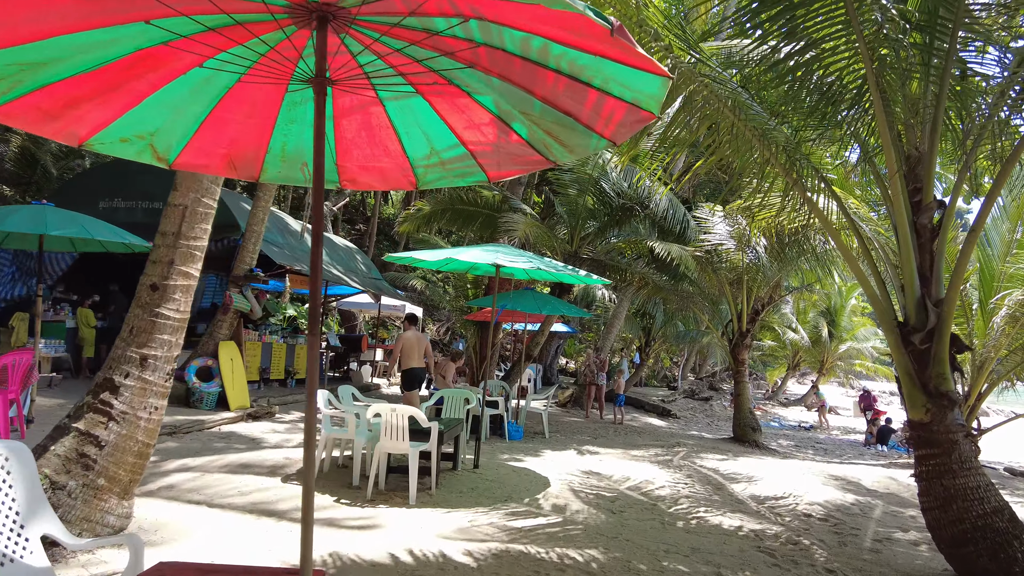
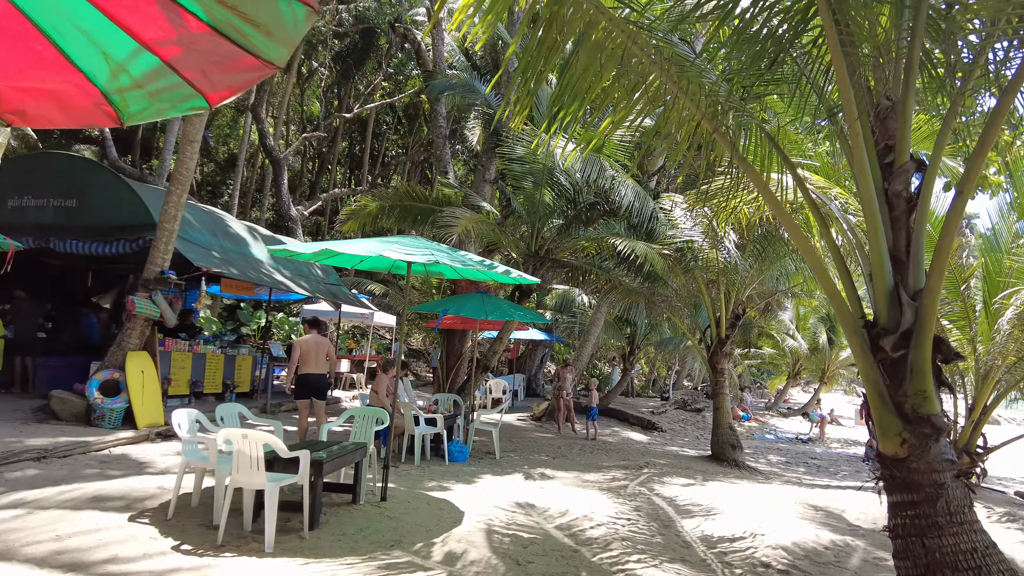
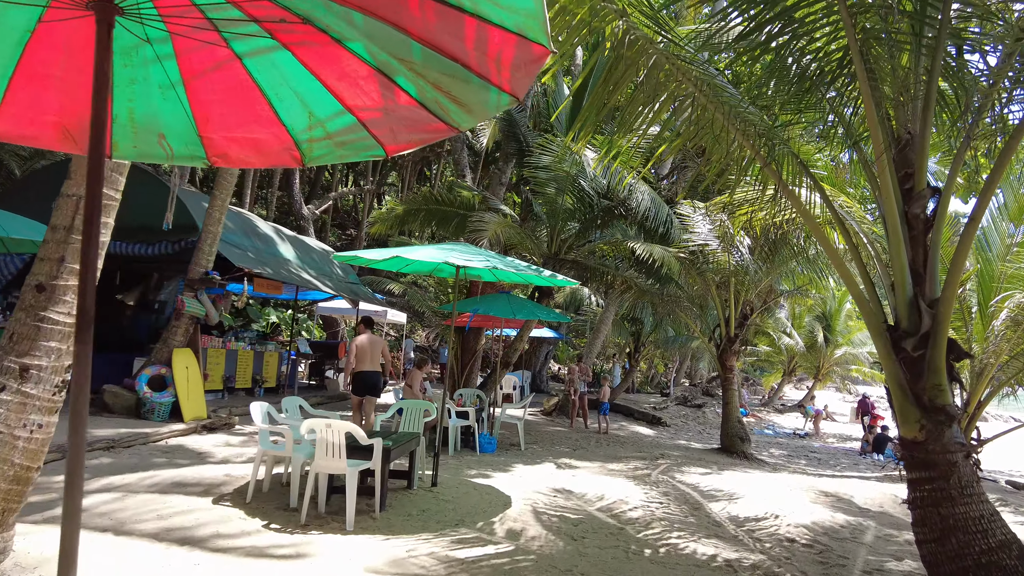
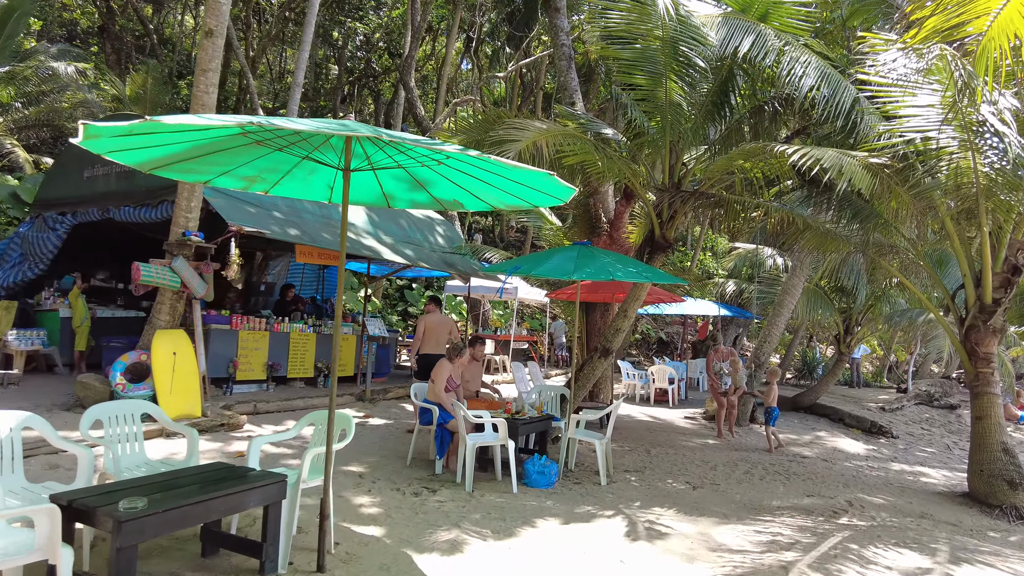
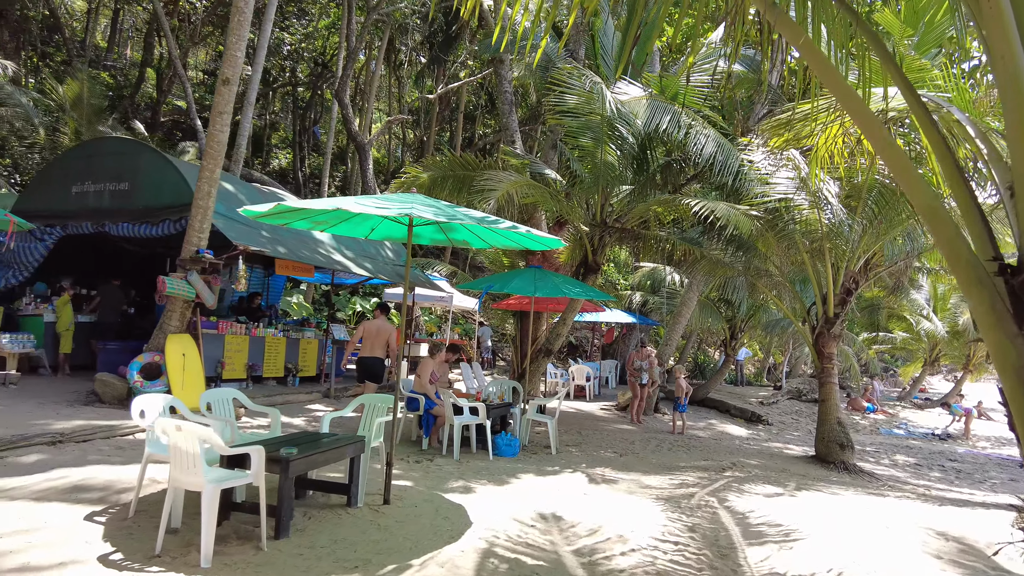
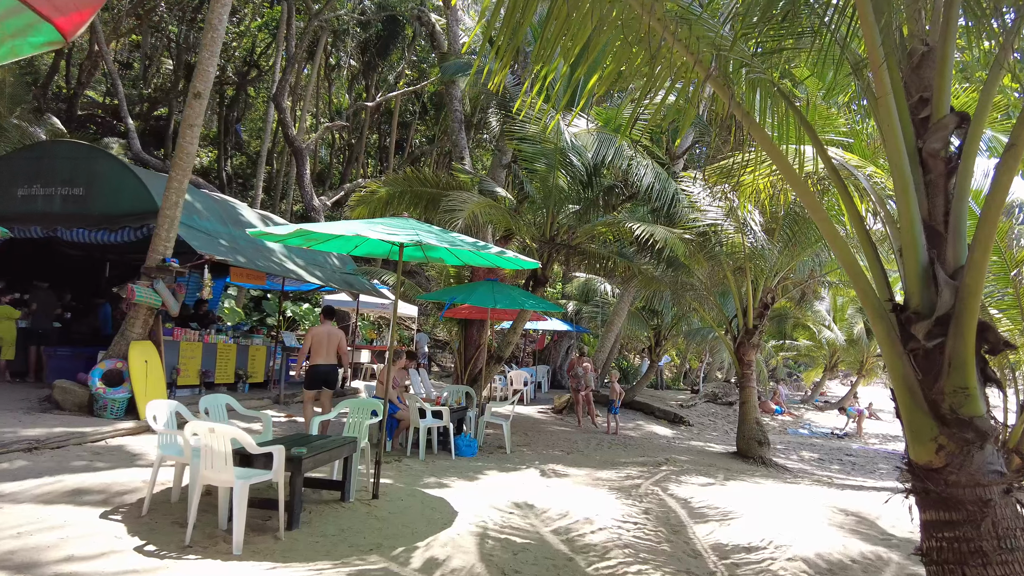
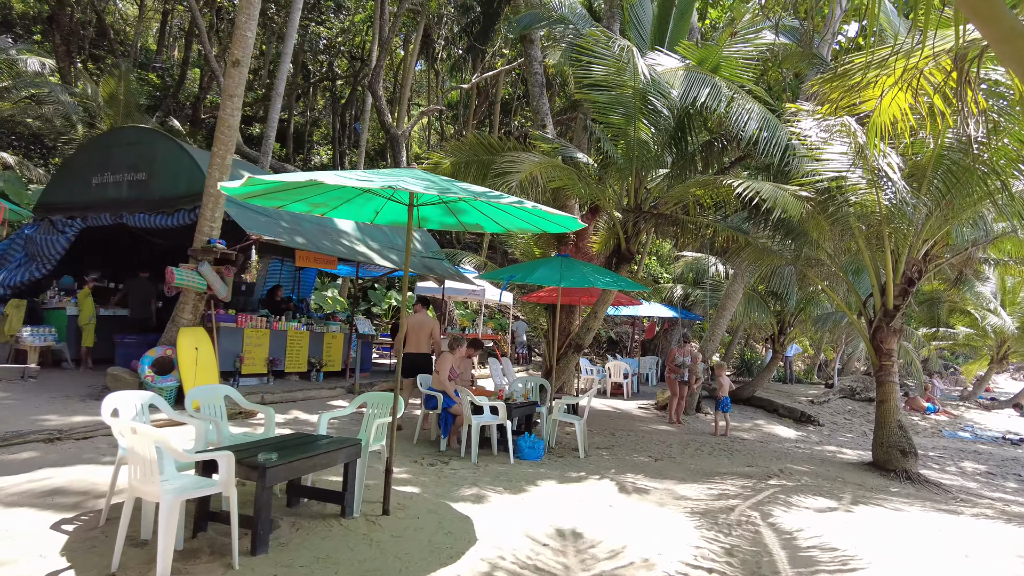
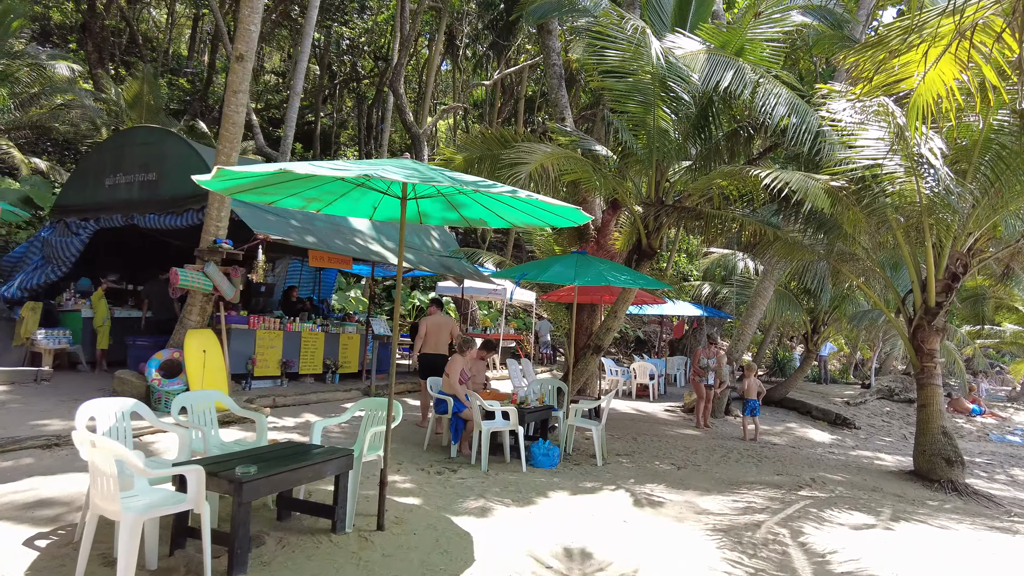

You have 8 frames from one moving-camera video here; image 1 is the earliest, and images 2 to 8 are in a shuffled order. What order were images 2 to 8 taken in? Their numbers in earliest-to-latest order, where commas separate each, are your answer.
3, 2, 6, 5, 7, 8, 4
